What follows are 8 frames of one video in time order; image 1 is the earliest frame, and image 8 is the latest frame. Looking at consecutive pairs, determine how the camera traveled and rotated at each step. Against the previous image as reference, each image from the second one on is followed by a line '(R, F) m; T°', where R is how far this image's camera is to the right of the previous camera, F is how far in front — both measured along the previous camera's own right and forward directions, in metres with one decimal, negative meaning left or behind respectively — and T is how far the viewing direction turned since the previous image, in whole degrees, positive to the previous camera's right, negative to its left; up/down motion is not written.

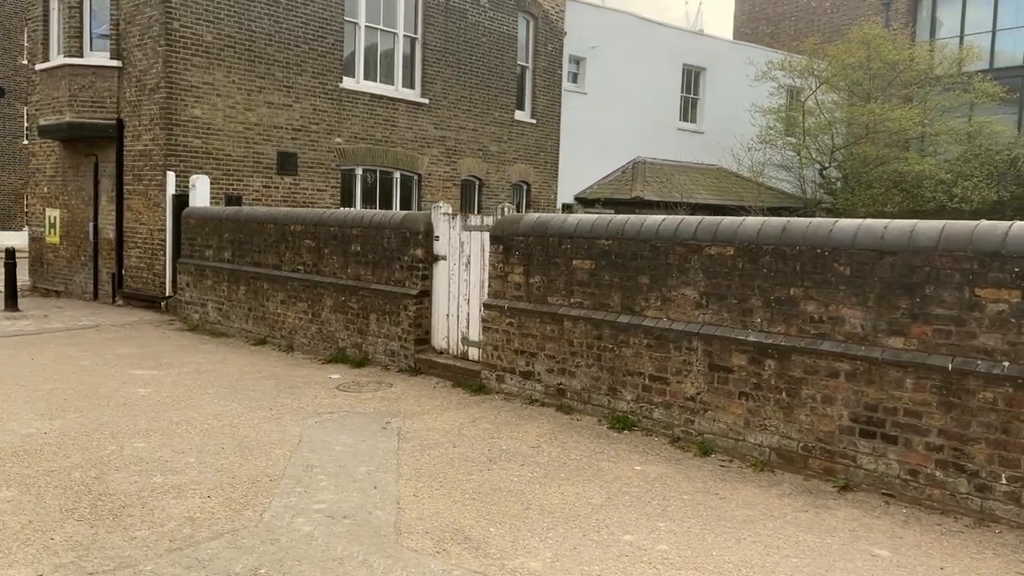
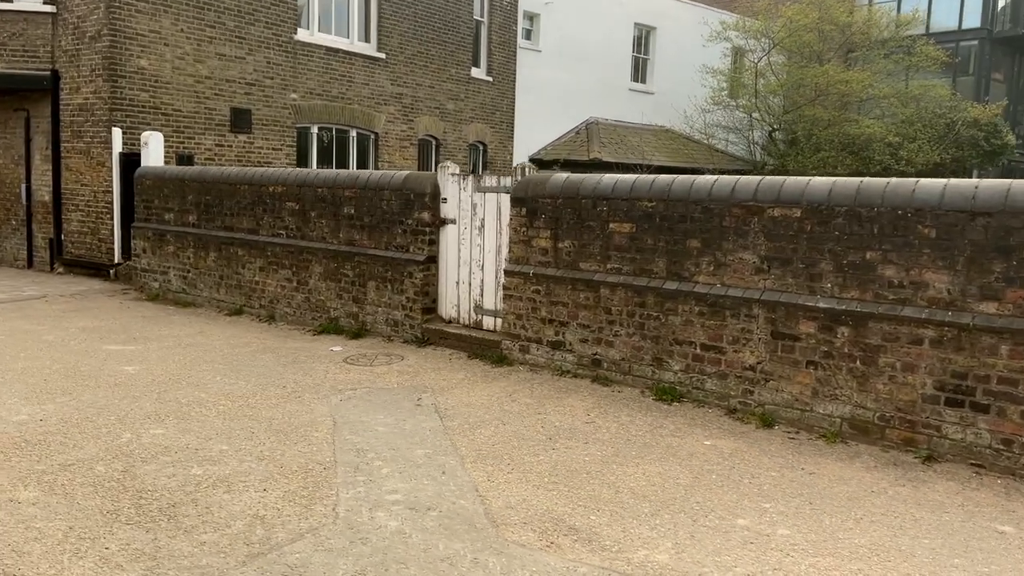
(-0.8, +0.4) m; +5°
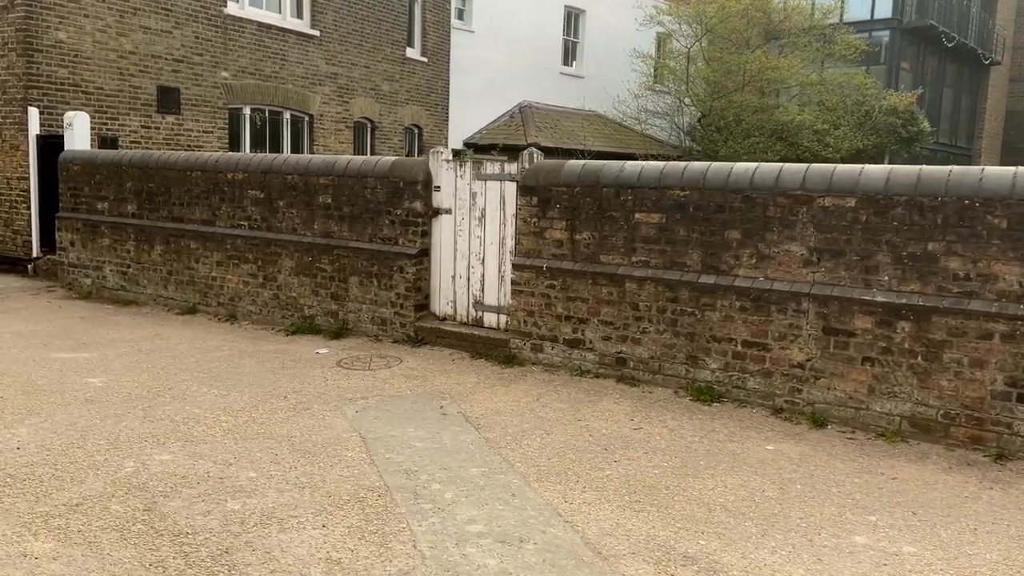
(-0.8, +0.5) m; +7°
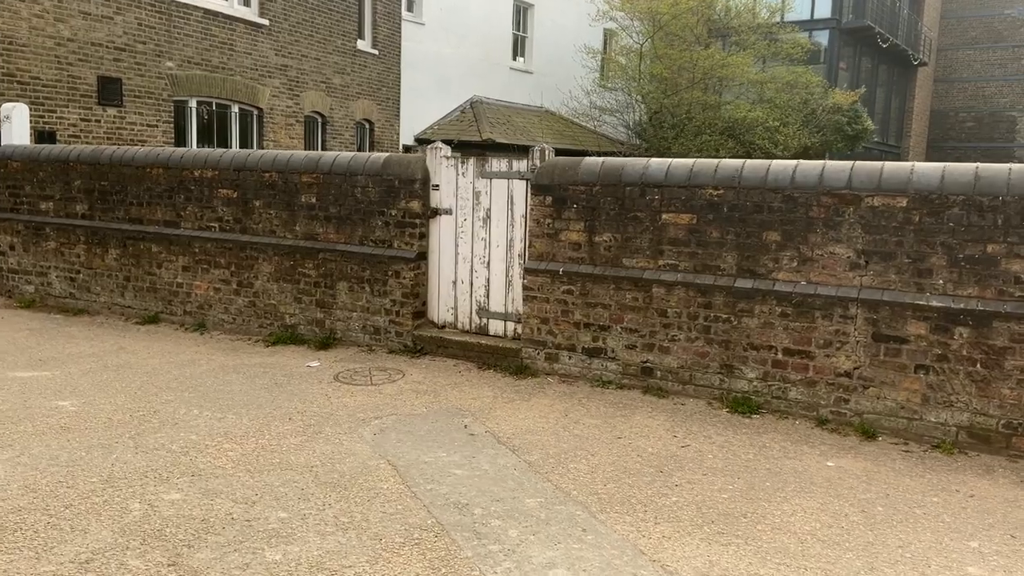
(-0.6, +0.4) m; +5°
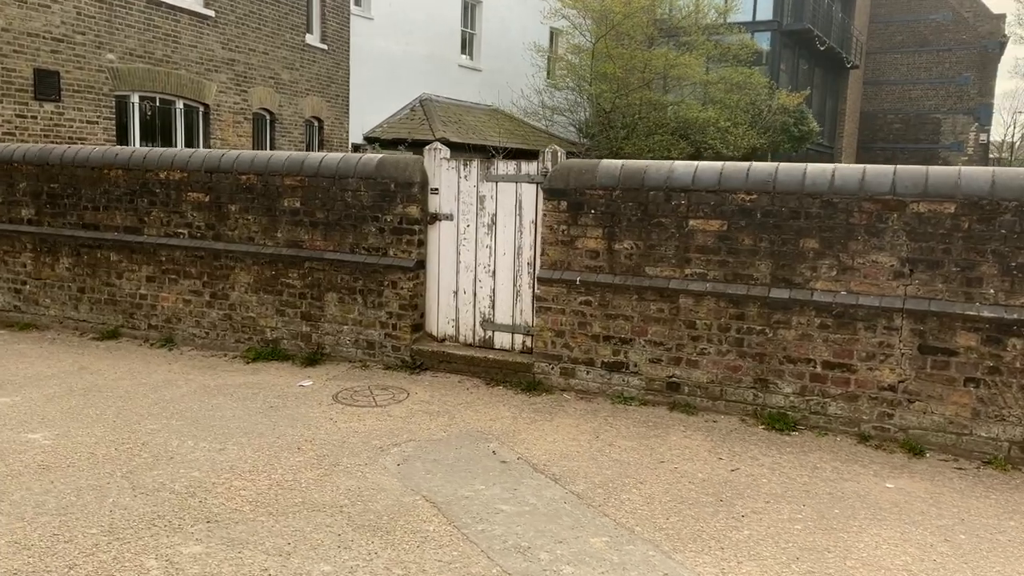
(-0.5, +0.4) m; +5°
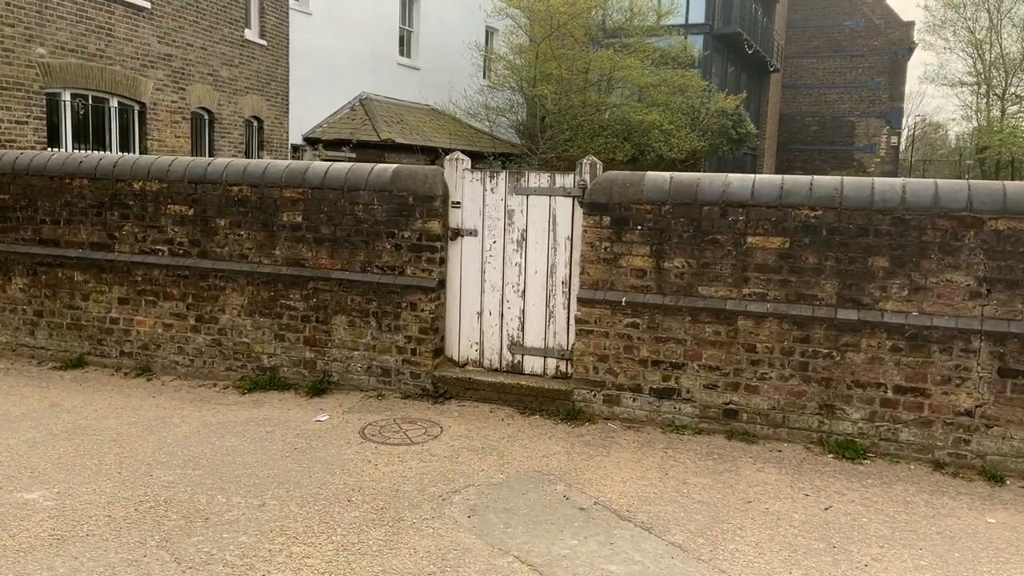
(-0.7, +0.4) m; +6°
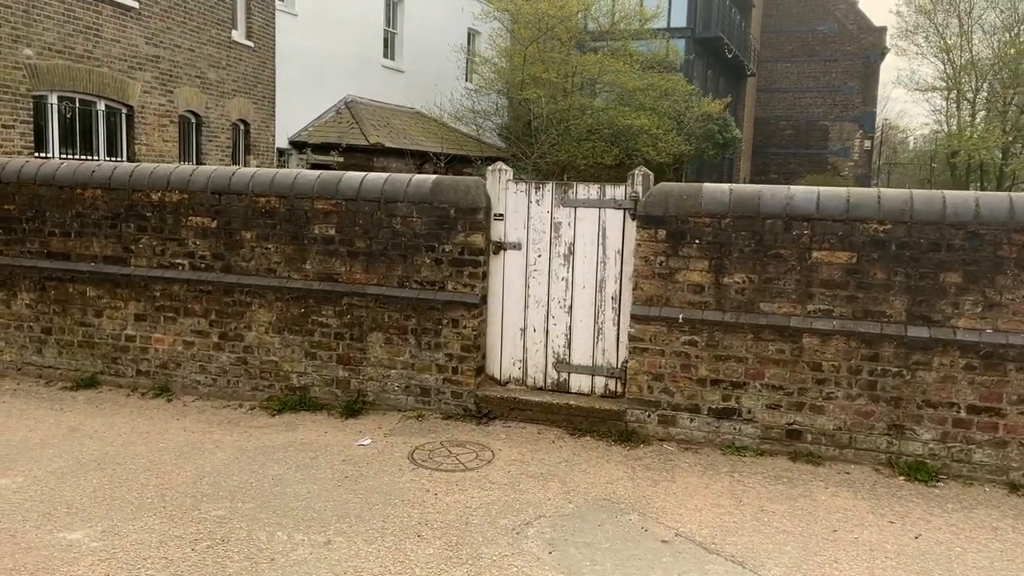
(-0.5, +0.2) m; +2°
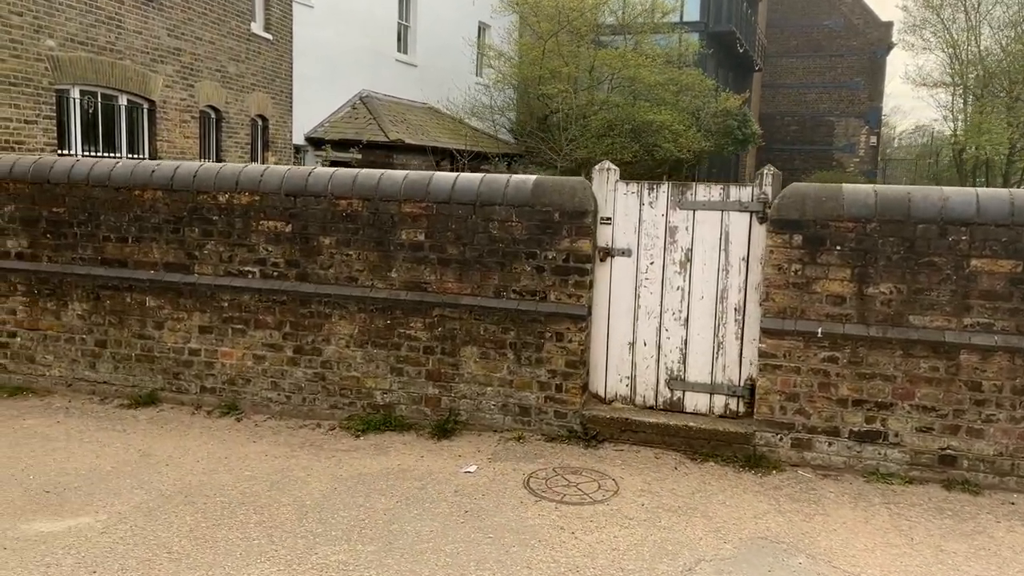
(-0.7, +0.4) m; +1°
